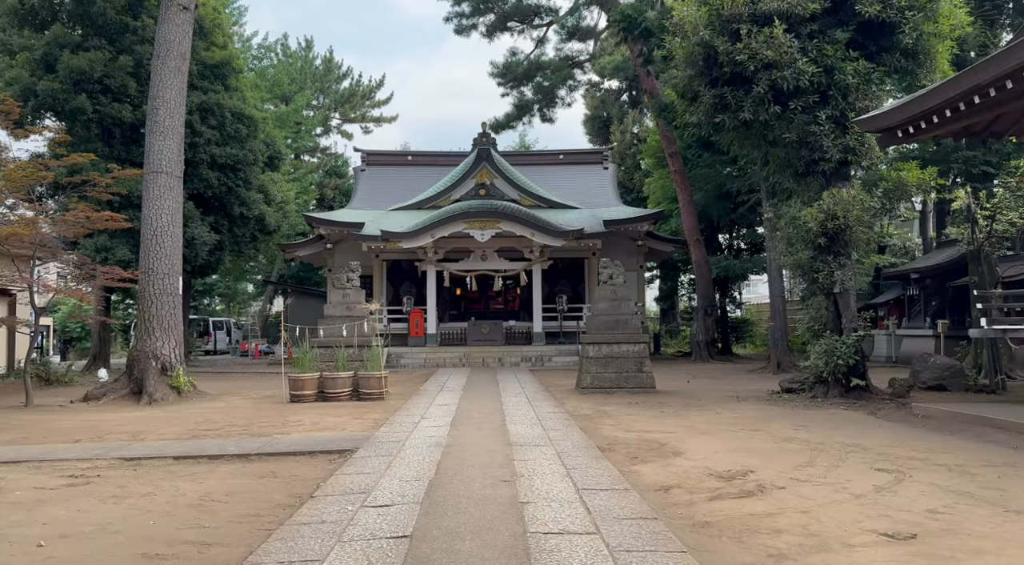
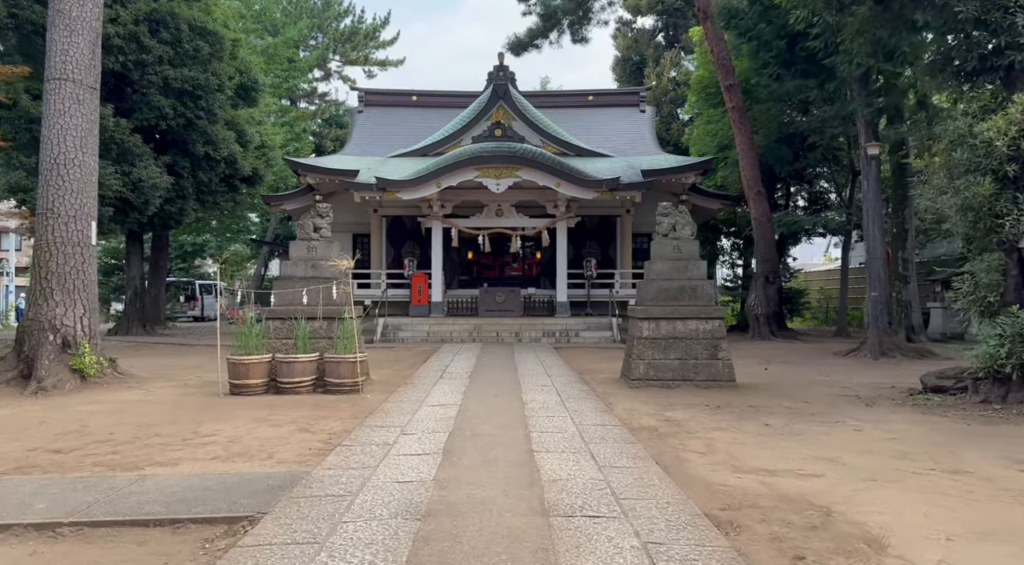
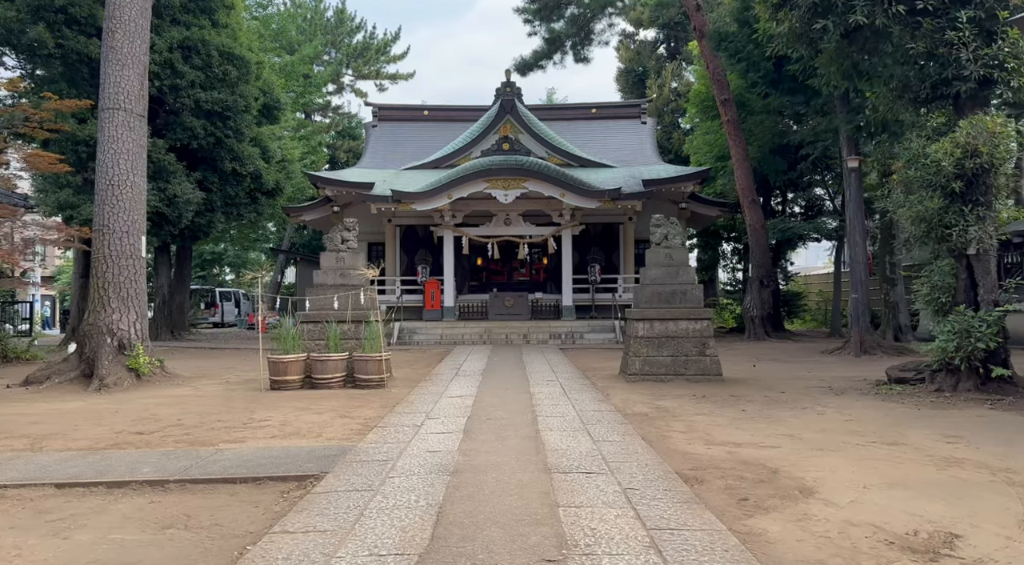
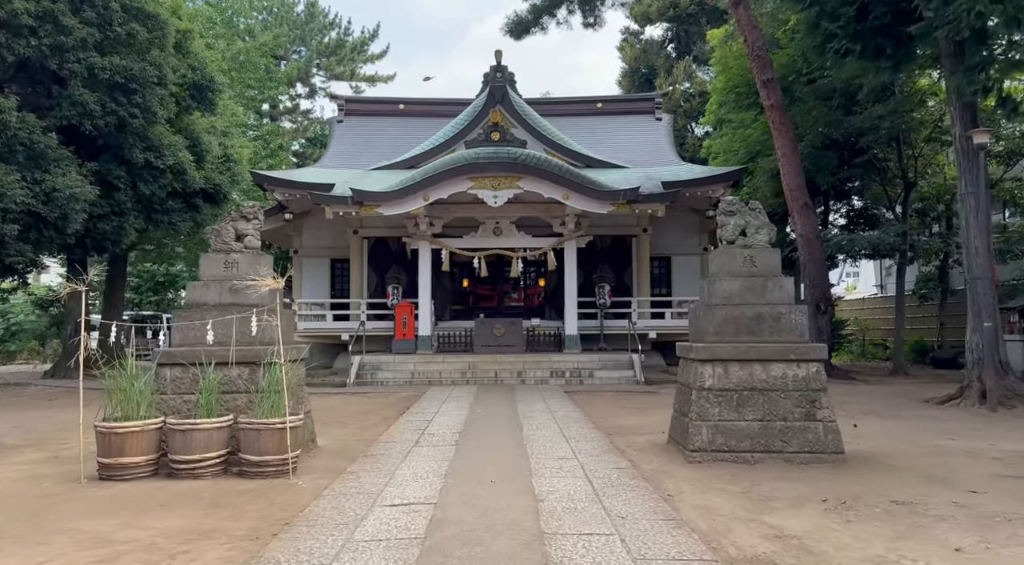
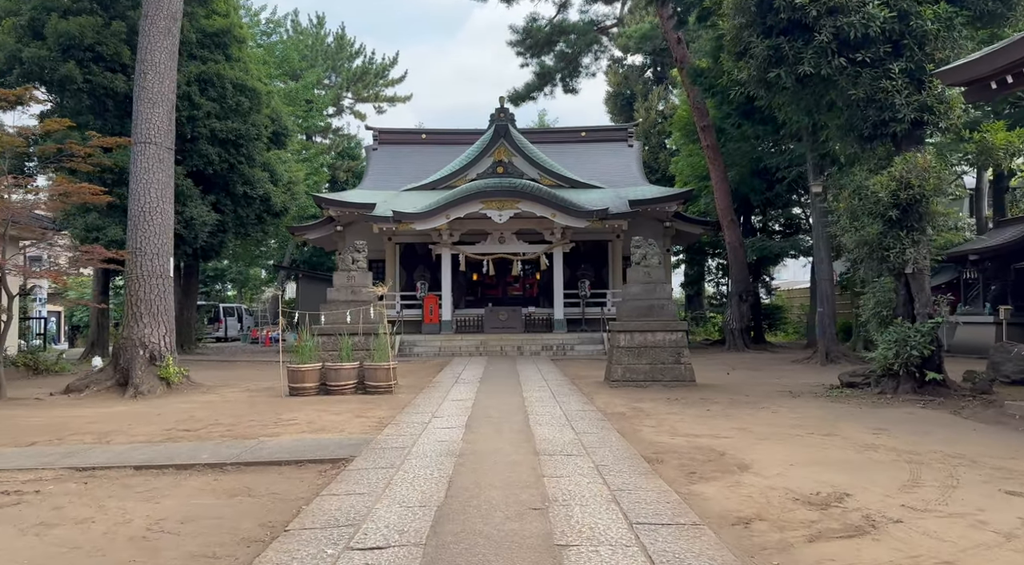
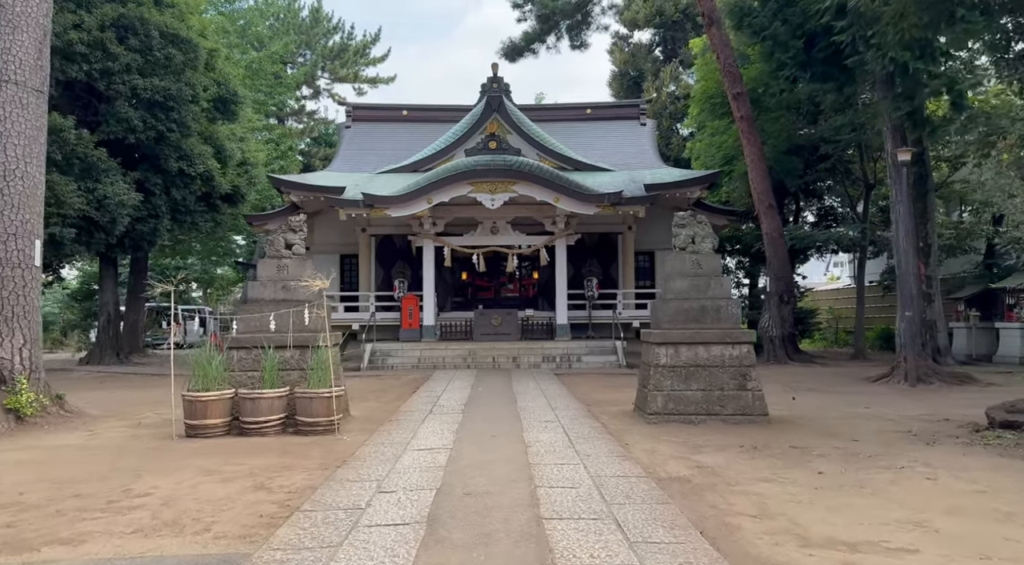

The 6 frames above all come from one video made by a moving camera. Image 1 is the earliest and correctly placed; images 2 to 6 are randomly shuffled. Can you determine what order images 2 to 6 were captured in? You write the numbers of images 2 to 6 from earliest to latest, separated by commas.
5, 3, 2, 6, 4
